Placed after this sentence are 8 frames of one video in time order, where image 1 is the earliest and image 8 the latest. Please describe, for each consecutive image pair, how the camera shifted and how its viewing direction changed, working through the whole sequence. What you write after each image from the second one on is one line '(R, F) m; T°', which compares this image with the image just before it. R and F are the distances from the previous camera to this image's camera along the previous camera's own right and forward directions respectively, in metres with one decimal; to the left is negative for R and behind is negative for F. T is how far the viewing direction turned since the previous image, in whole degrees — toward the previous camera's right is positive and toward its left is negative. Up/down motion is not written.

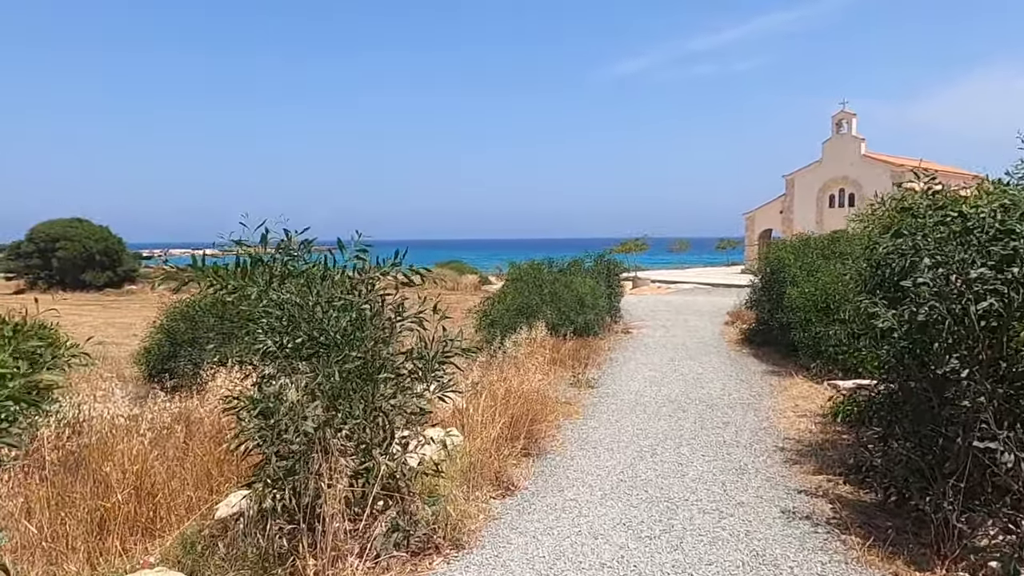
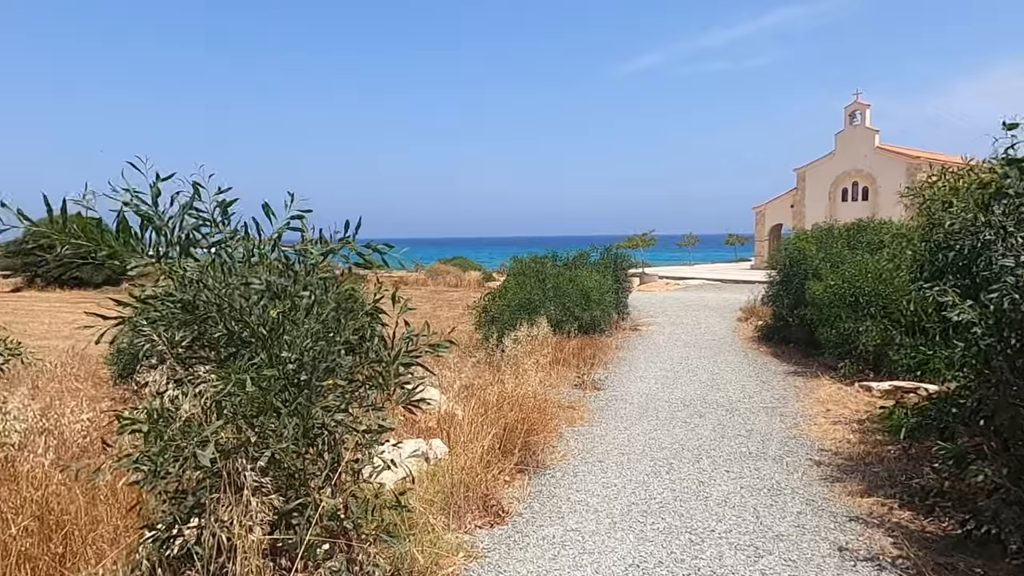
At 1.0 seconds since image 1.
(+0.1, +1.0) m; -1°
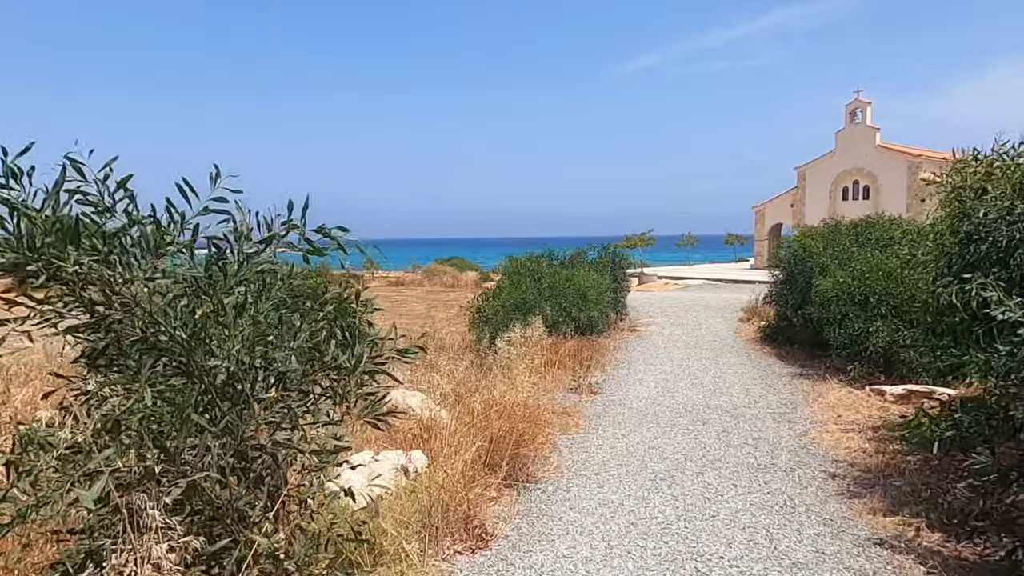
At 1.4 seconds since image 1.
(+0.1, +0.5) m; 0°
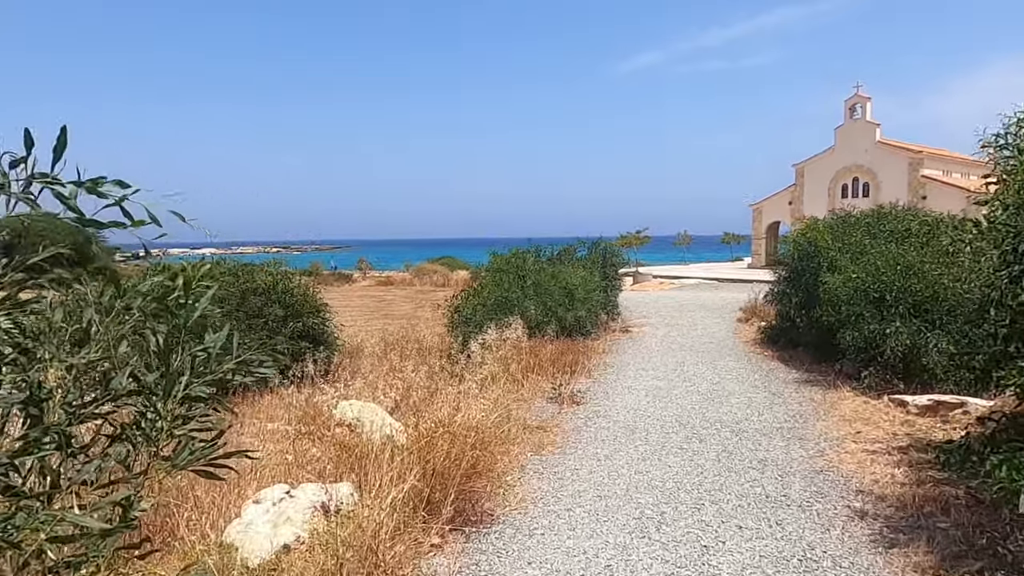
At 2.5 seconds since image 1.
(+0.3, +1.1) m; 0°
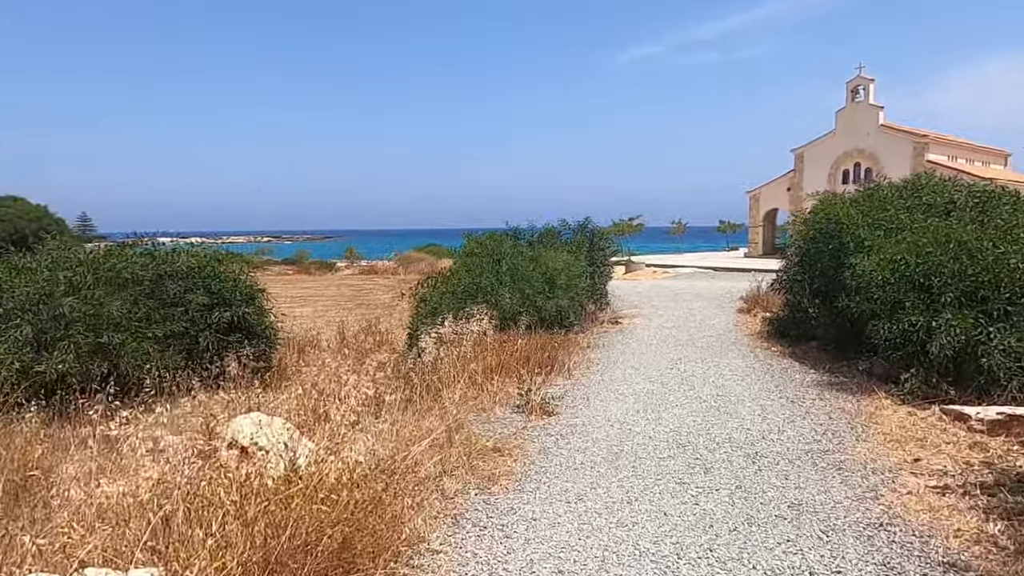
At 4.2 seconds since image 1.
(+0.4, +1.8) m; +1°
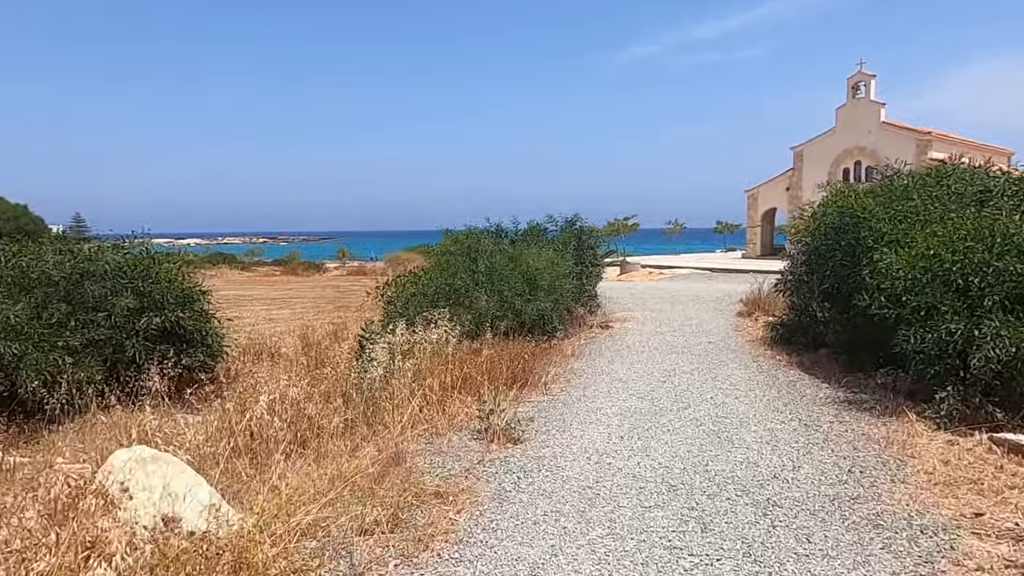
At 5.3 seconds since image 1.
(+0.3, +1.2) m; 0°
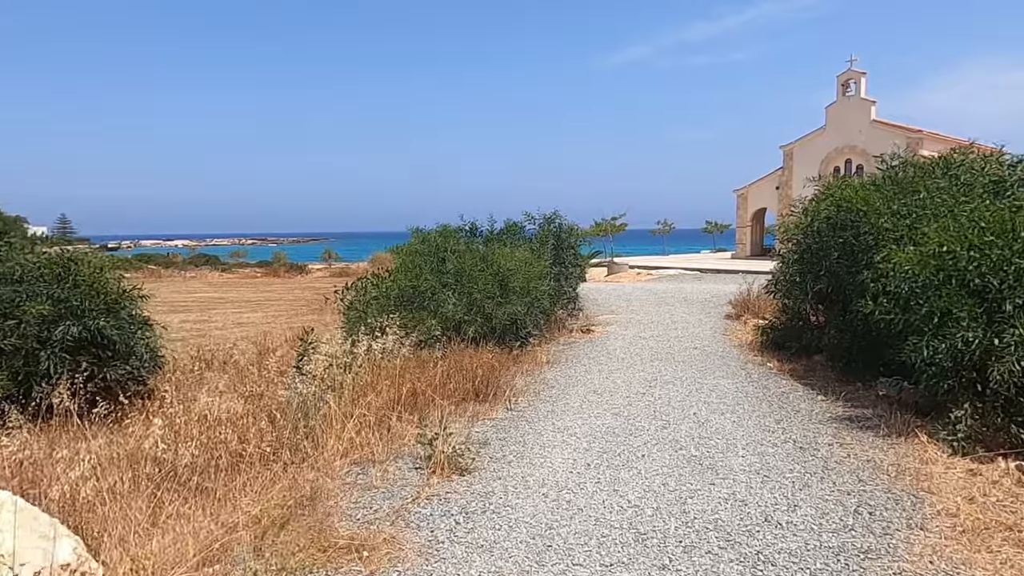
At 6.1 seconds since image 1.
(+0.3, +0.9) m; +1°
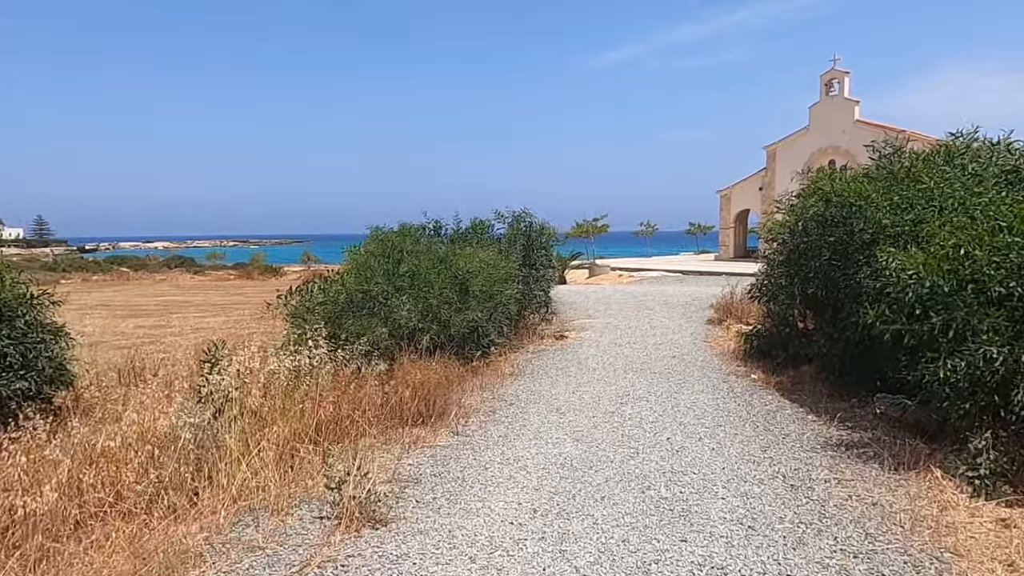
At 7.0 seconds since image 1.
(+0.4, +0.9) m; +1°
